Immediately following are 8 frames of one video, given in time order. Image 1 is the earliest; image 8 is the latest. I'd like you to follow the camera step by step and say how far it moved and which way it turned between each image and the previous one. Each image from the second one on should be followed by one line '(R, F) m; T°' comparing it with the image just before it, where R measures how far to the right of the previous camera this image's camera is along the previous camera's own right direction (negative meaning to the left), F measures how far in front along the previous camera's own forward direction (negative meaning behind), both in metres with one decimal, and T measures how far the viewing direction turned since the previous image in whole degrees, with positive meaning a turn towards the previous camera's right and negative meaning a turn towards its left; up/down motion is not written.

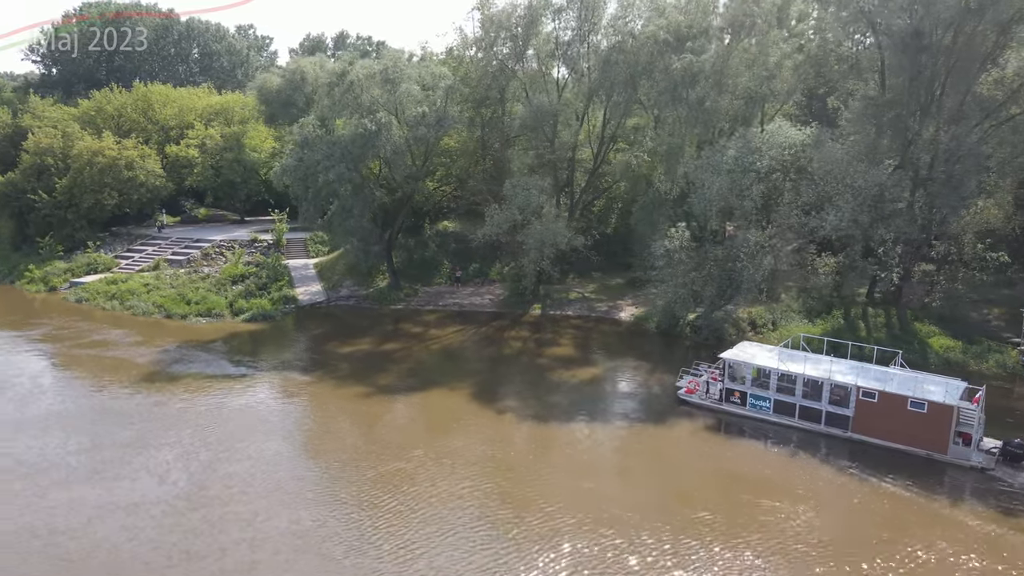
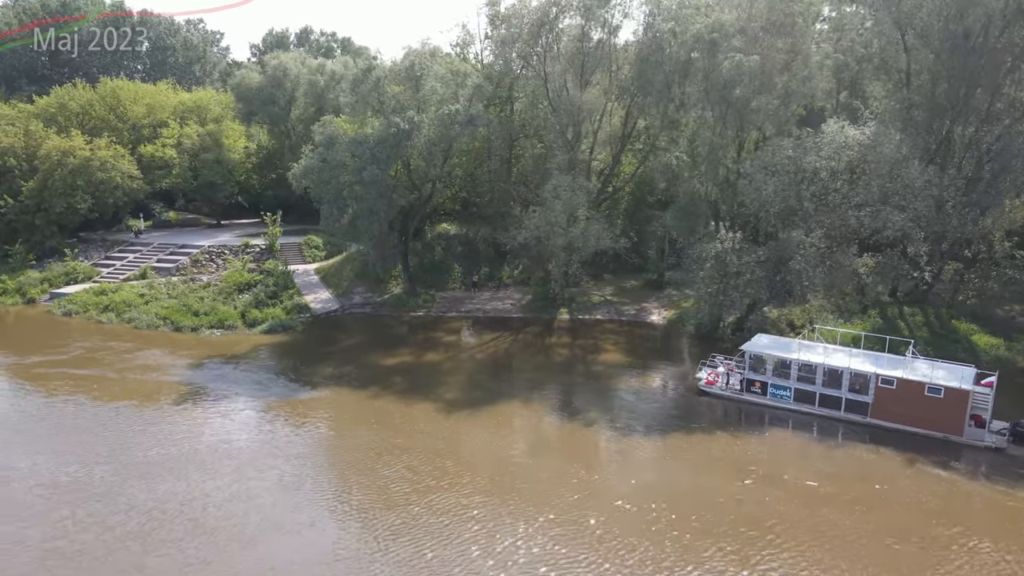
(-4.9, +1.5) m; +5°
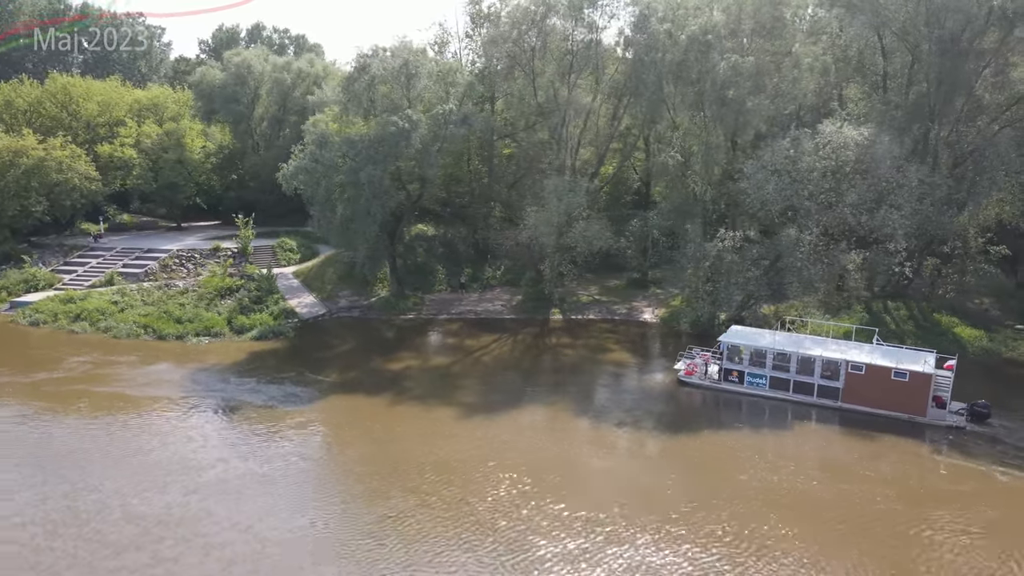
(-2.8, +0.4) m; +5°
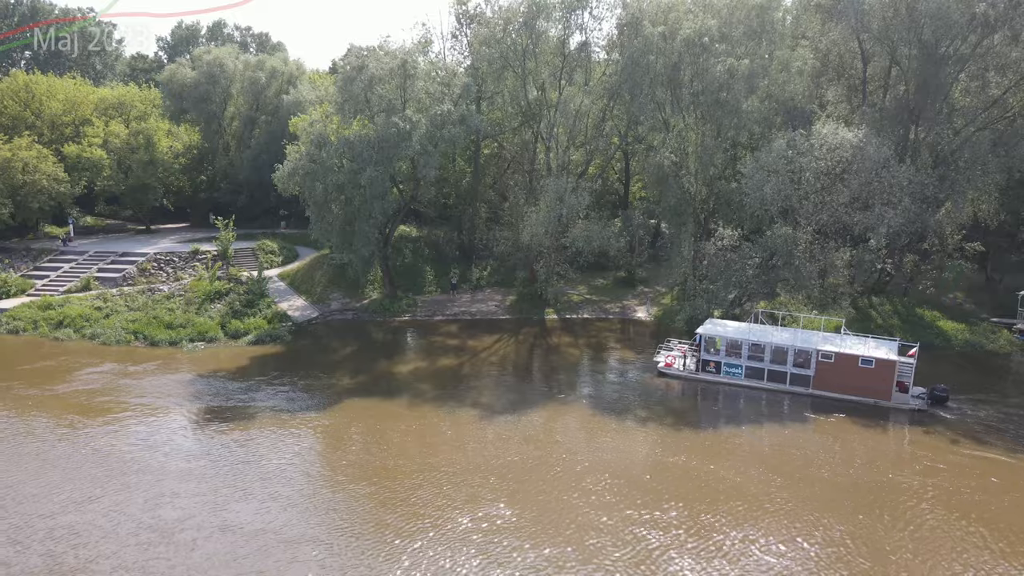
(-2.3, 0.0) m; +4°
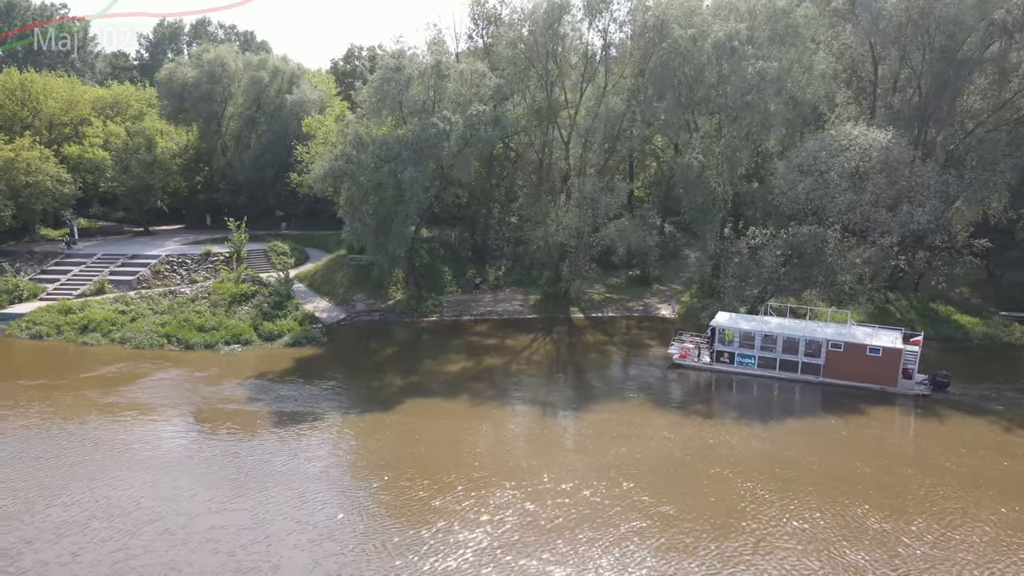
(-3.4, -0.2) m; +3°
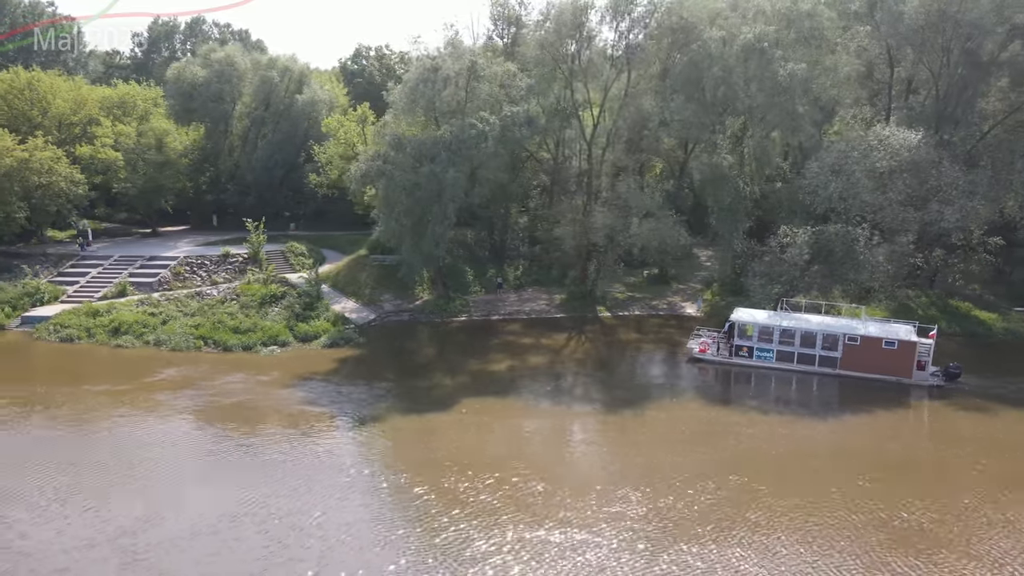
(-2.8, -0.2) m; +2°
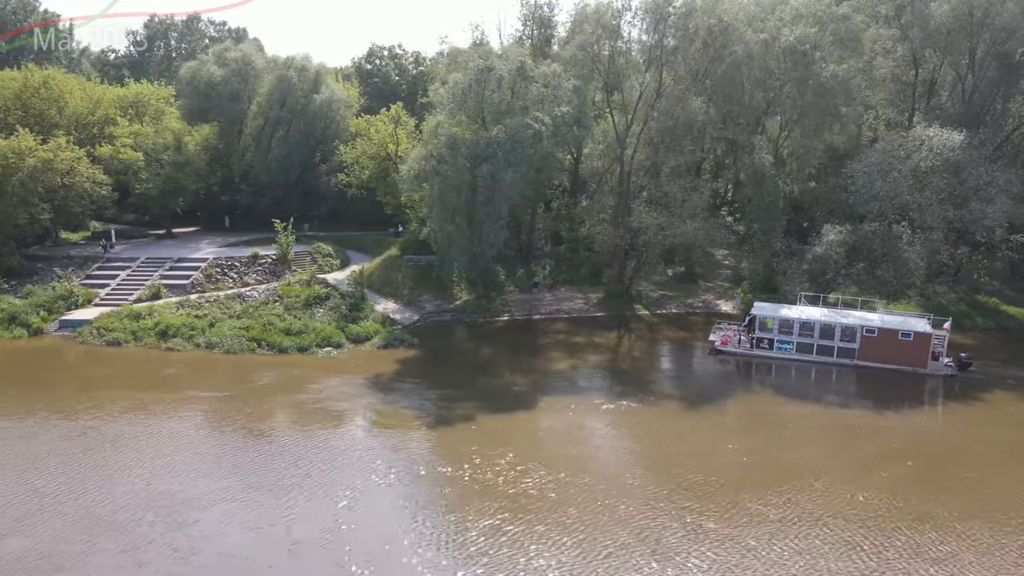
(-3.8, -0.1) m; +2°
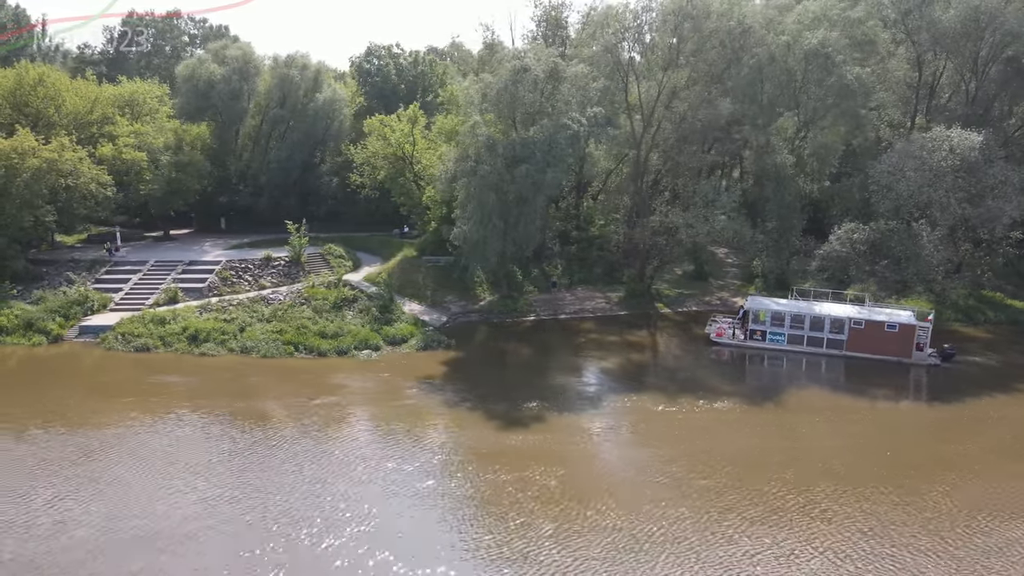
(-3.6, 0.0) m; +3°
